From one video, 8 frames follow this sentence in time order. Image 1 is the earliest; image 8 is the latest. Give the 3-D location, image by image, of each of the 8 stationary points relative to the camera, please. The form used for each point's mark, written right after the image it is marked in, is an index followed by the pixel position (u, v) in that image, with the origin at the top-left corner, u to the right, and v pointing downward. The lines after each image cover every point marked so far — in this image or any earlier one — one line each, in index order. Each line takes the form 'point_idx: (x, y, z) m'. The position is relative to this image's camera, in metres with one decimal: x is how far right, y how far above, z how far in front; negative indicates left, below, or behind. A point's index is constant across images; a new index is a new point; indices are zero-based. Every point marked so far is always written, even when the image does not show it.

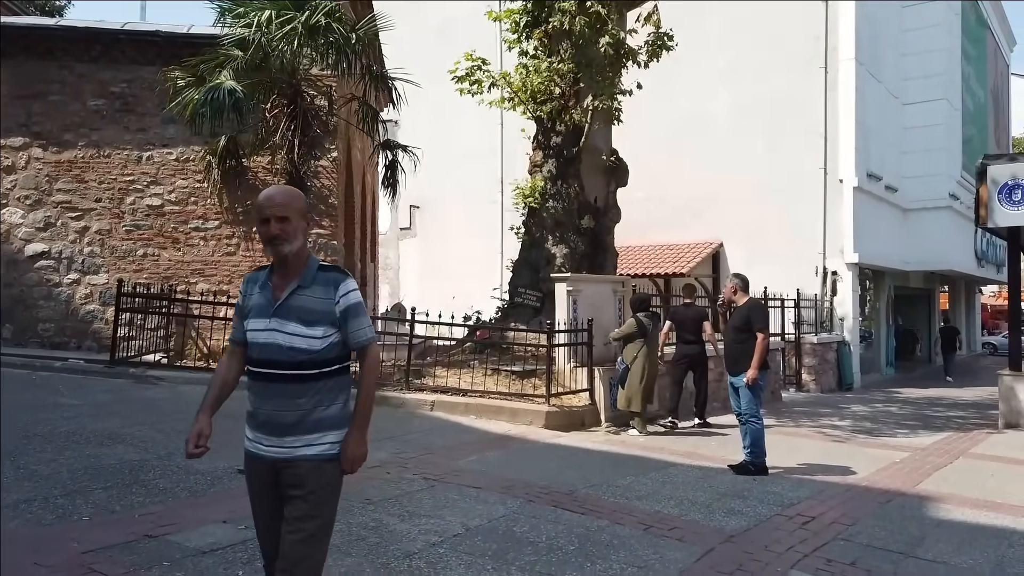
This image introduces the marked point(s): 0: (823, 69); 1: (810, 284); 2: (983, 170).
0: (+8.0, +5.6, +19.1) m
1: (+7.6, +0.1, +19.1) m
2: (+6.3, +1.6, +9.9) m
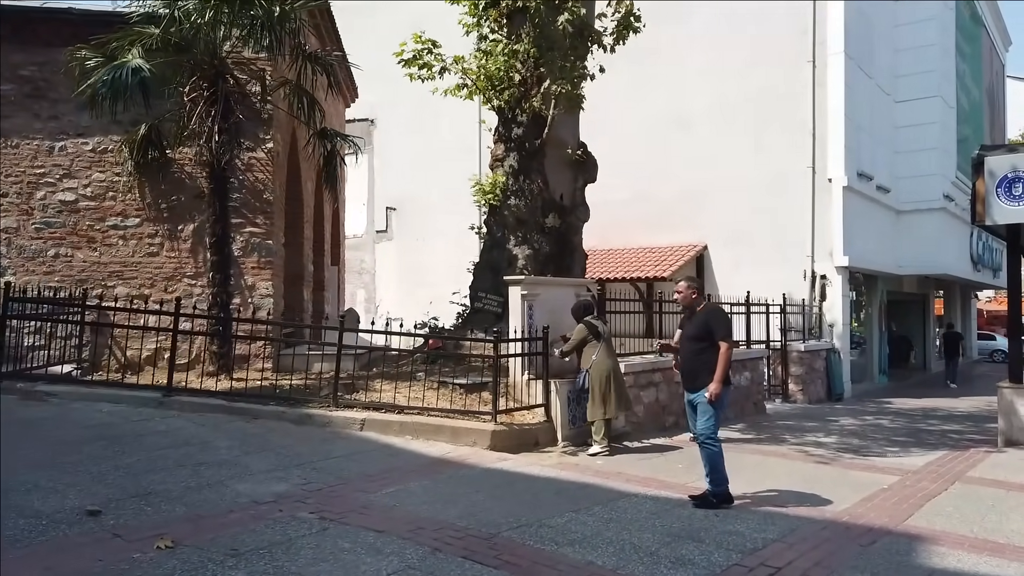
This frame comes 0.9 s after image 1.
0: (+7.3, +5.5, +18.3) m
1: (+7.0, 0.0, +18.2) m
2: (+5.7, +1.6, +9.0) m
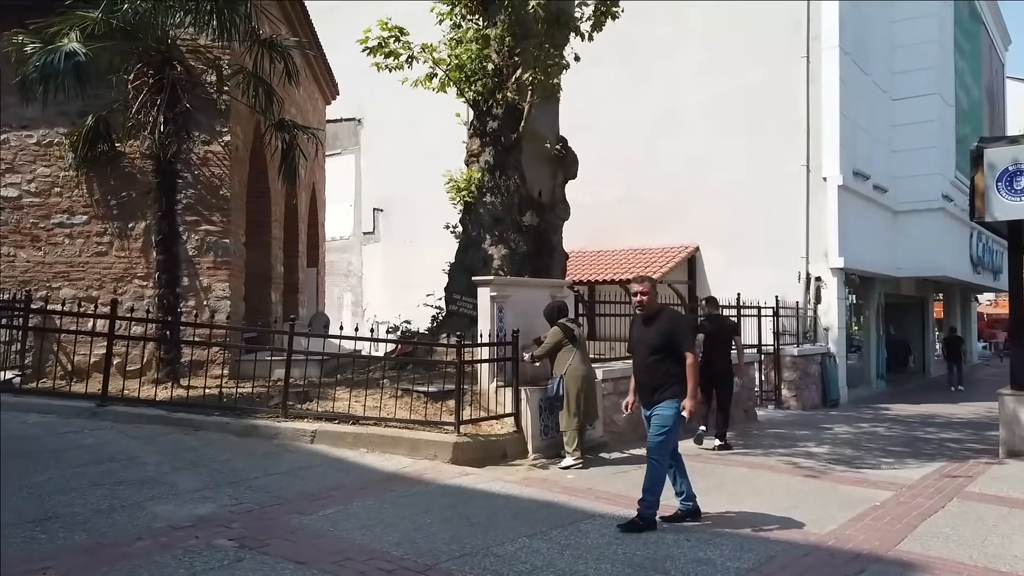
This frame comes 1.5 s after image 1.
0: (+7.0, +5.5, +17.7) m
1: (+6.6, -0.1, +17.6) m
2: (+5.3, +1.5, +8.5) m
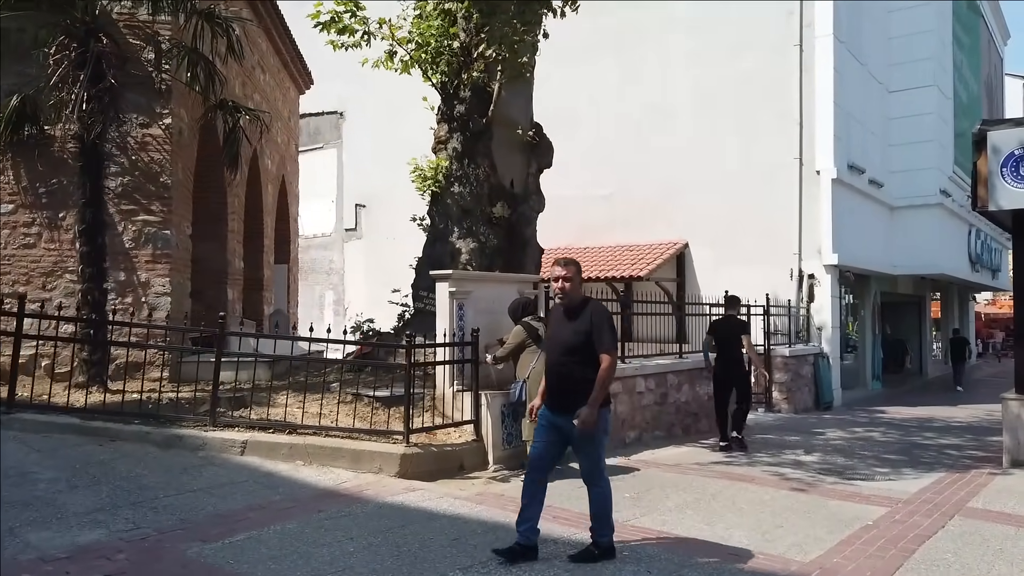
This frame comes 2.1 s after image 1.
0: (+6.5, +5.5, +17.1) m
1: (+6.2, 0.0, +16.9) m
2: (+4.9, +1.6, +7.8) m
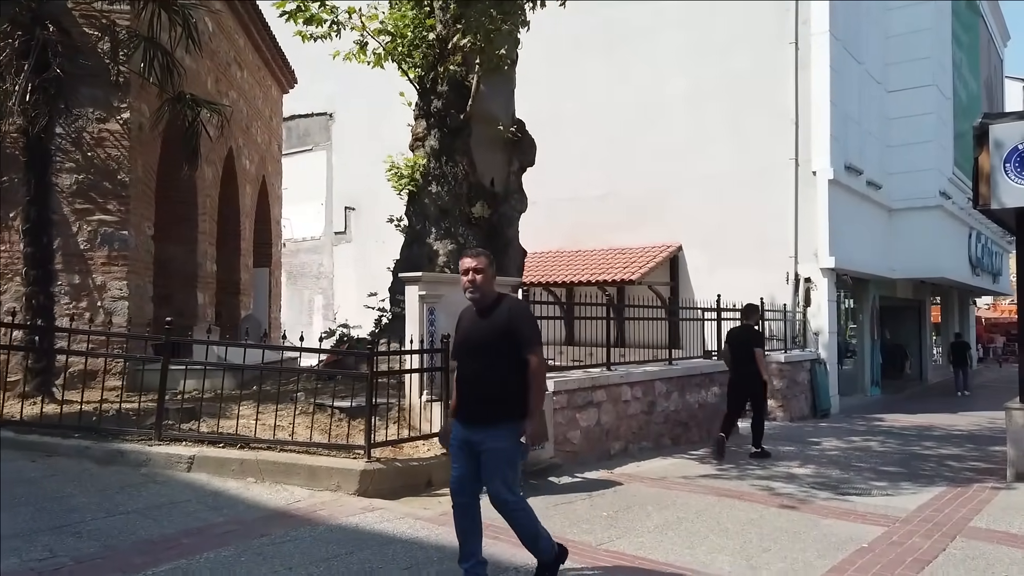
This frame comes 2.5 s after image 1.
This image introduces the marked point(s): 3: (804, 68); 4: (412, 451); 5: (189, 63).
0: (+6.3, +5.4, +16.6) m
1: (+5.9, -0.1, +16.5) m
2: (+4.7, +1.6, +7.4) m
3: (+6.5, +4.9, +16.6) m
4: (-0.9, -1.5, +6.7) m
5: (-4.4, +3.0, +10.0) m
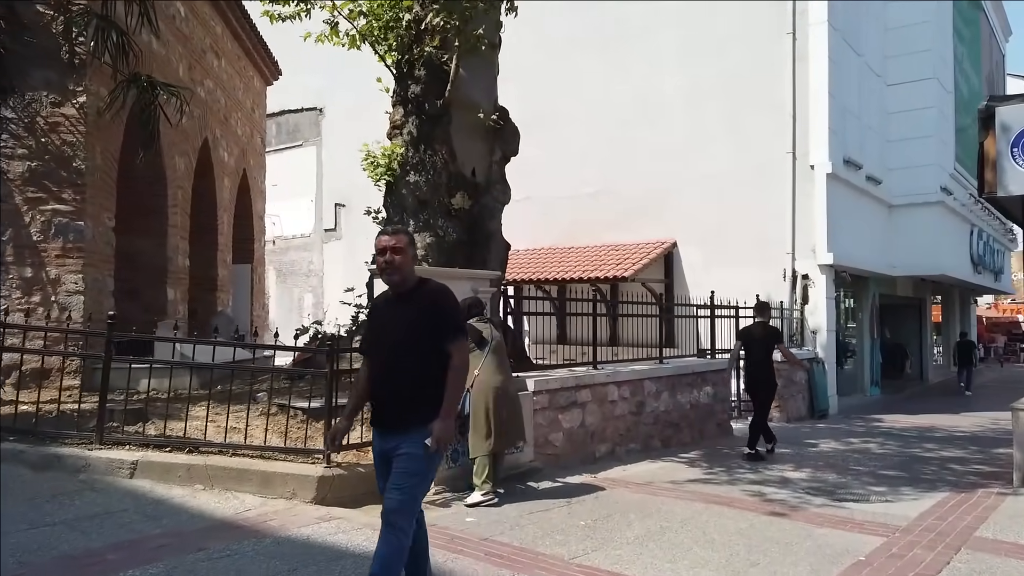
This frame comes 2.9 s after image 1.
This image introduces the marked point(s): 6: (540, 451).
0: (+6.1, +5.5, +16.2) m
1: (+5.7, -0.1, +16.1) m
2: (+4.4, +1.6, +6.9) m
3: (+6.3, +5.0, +16.2) m
4: (-1.1, -1.4, +6.2) m
5: (-4.6, +3.1, +9.6) m
6: (+0.3, -1.7, +7.5) m
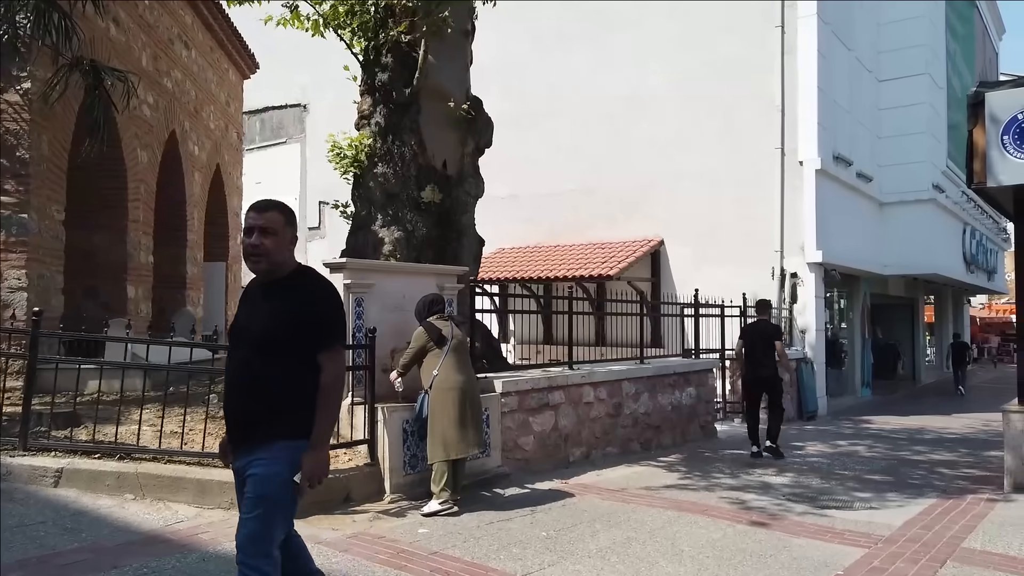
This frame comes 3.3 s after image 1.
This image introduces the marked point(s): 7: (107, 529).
0: (+5.7, +5.5, +15.9) m
1: (+5.3, 0.0, +15.7) m
2: (+4.1, +1.7, +6.6) m
3: (+5.9, +5.0, +15.8) m
4: (-1.4, -1.4, +5.9) m
5: (-4.9, +3.1, +9.2) m
6: (0.0, -1.6, +7.2) m
7: (-2.5, -1.5, +4.6) m
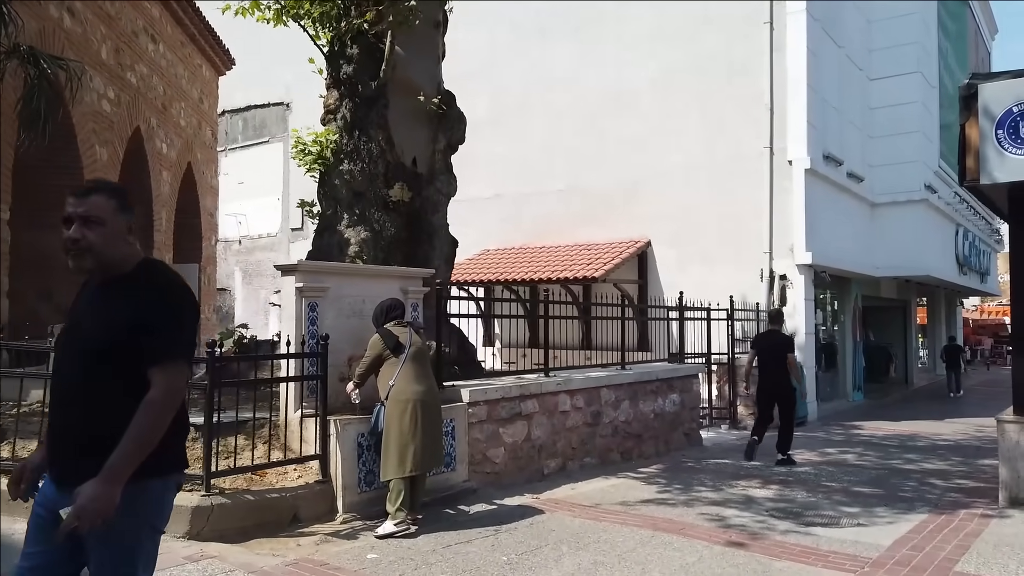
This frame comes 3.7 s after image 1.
0: (+5.3, +5.5, +15.5) m
1: (+5.0, -0.1, +15.4) m
2: (+3.8, +1.6, +6.2) m
3: (+5.6, +4.9, +15.5) m
4: (-1.7, -1.4, +5.4) m
5: (-5.2, +3.1, +8.8) m
6: (-0.3, -1.6, +6.8) m
7: (-2.7, -1.5, +4.2) m
